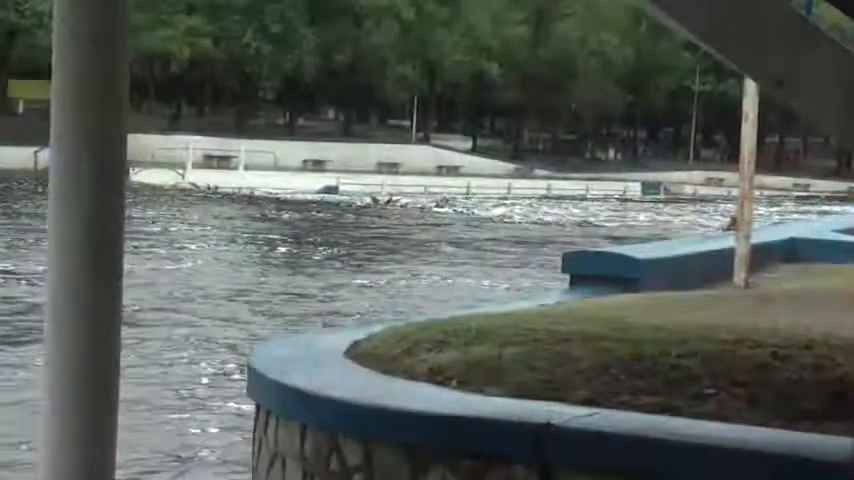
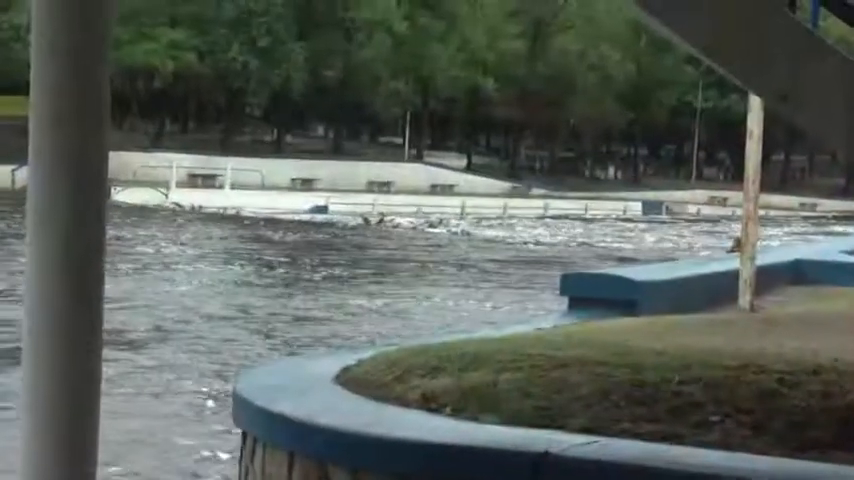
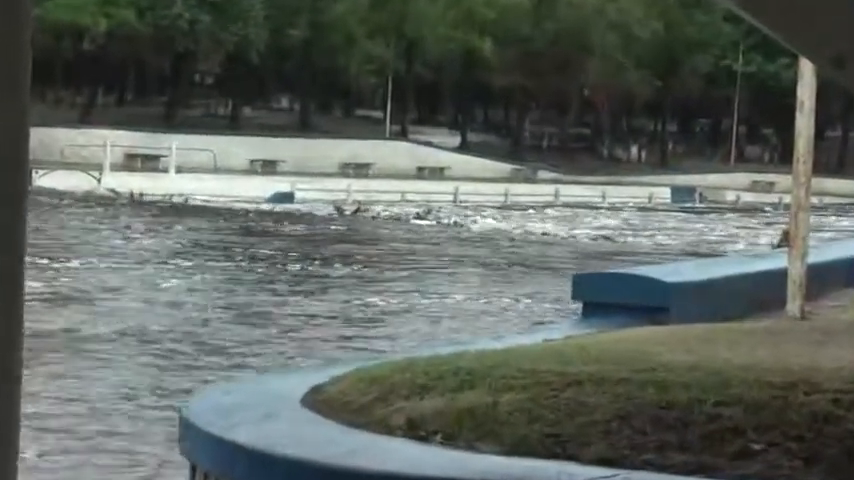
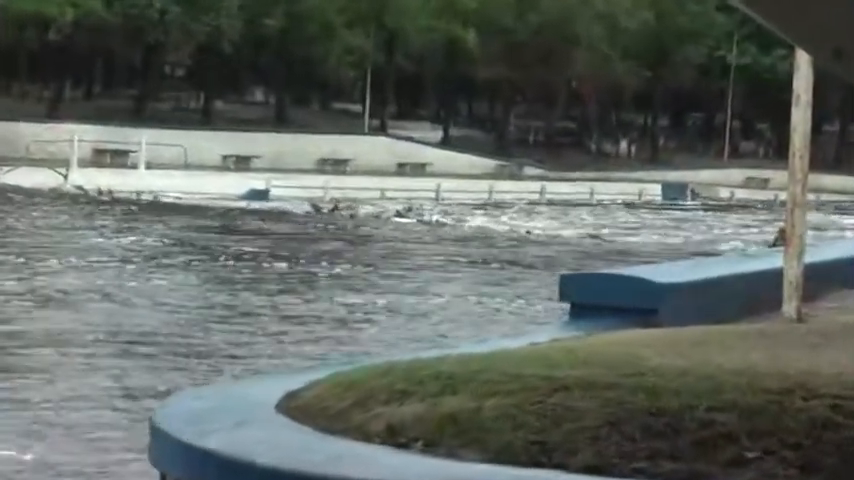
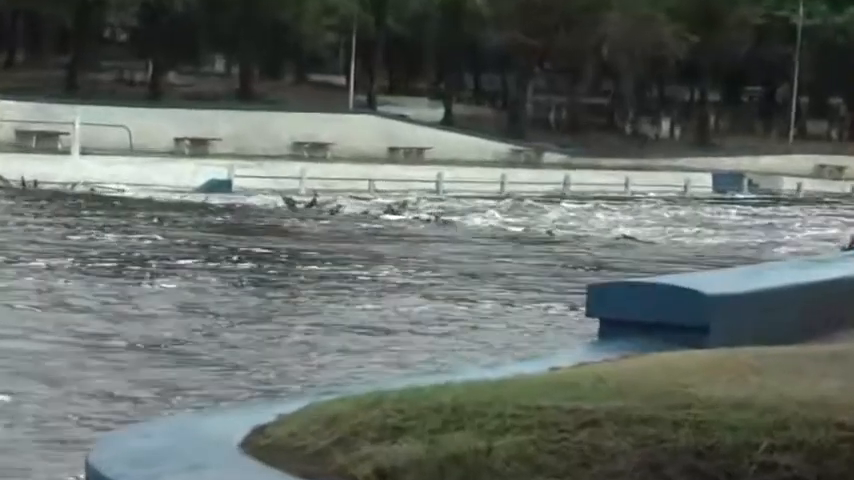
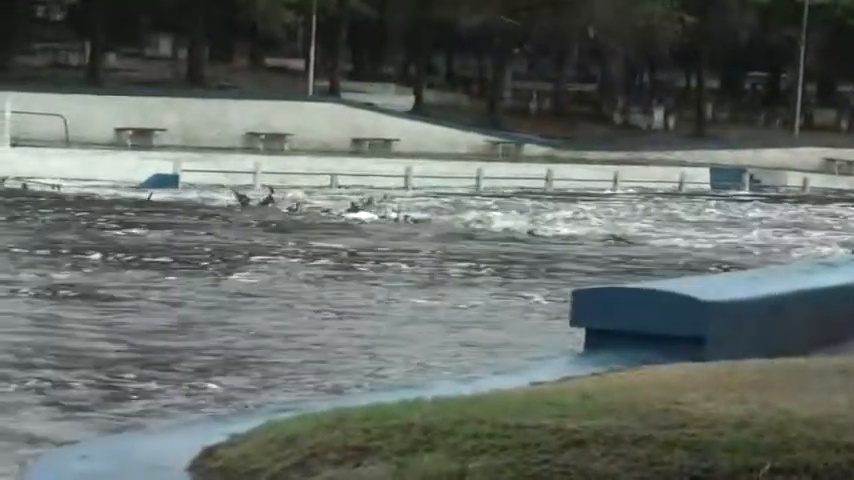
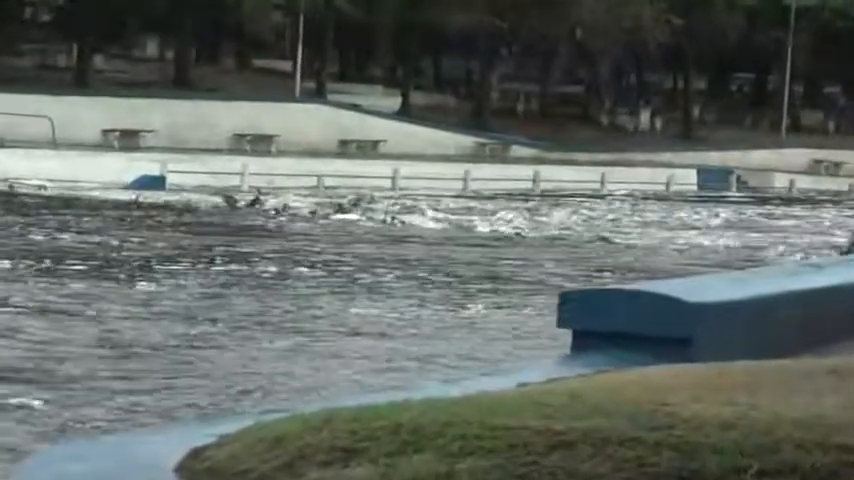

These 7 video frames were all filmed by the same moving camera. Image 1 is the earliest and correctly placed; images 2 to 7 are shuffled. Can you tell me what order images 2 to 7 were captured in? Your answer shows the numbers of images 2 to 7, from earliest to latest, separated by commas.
2, 3, 4, 5, 7, 6
